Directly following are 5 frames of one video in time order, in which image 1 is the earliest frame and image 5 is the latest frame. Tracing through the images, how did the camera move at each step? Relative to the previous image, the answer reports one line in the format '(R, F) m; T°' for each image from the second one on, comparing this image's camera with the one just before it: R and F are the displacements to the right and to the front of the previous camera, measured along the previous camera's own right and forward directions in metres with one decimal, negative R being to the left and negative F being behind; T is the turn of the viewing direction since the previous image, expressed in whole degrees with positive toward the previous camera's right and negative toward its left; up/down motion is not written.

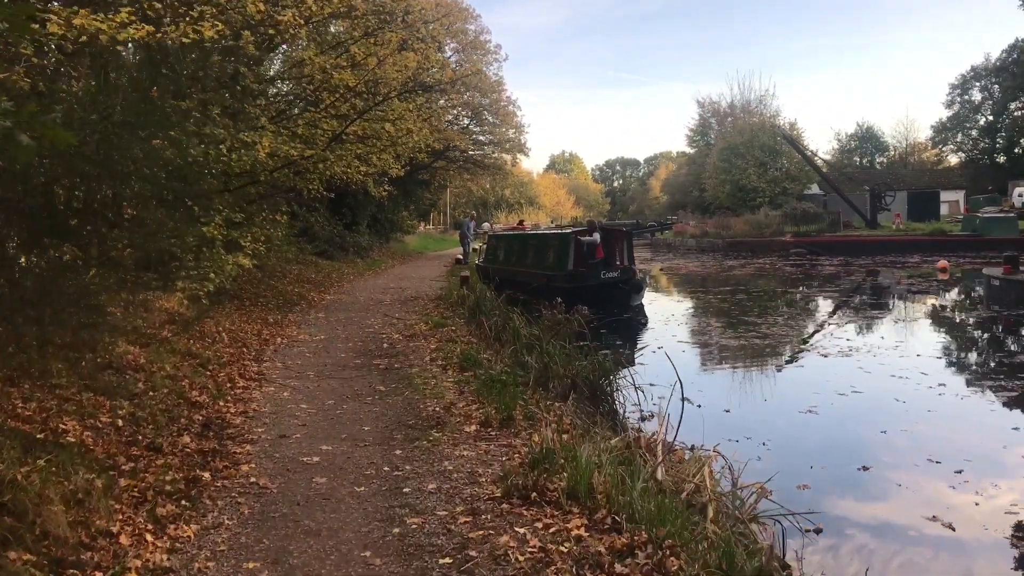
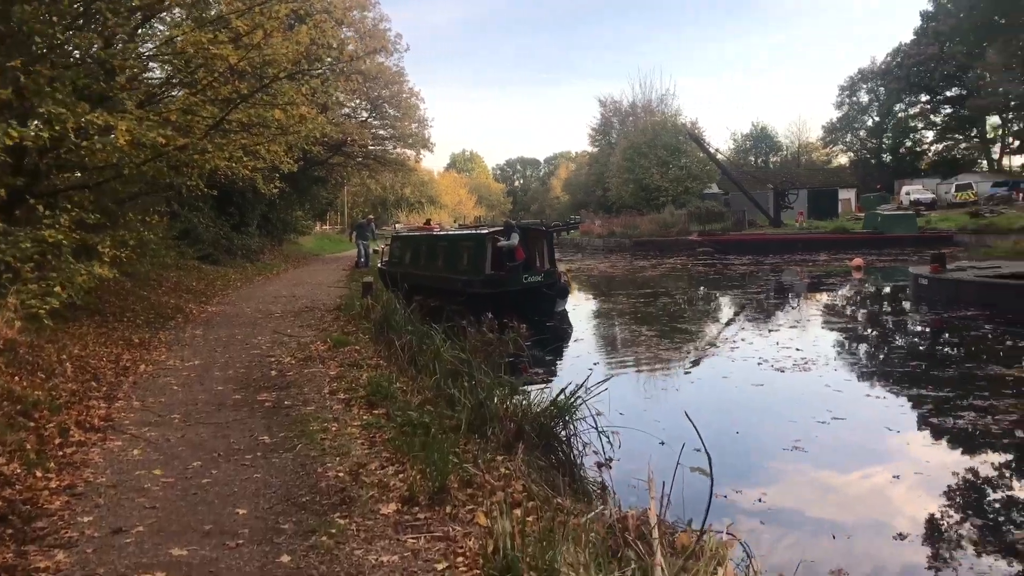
(-0.2, +1.6) m; +6°
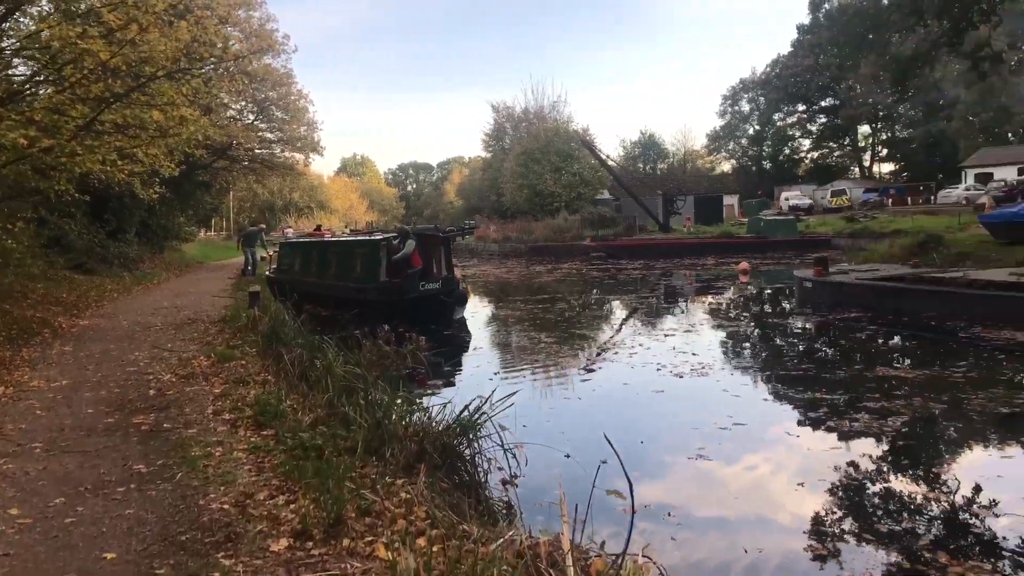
(0.0, +0.3) m; +7°
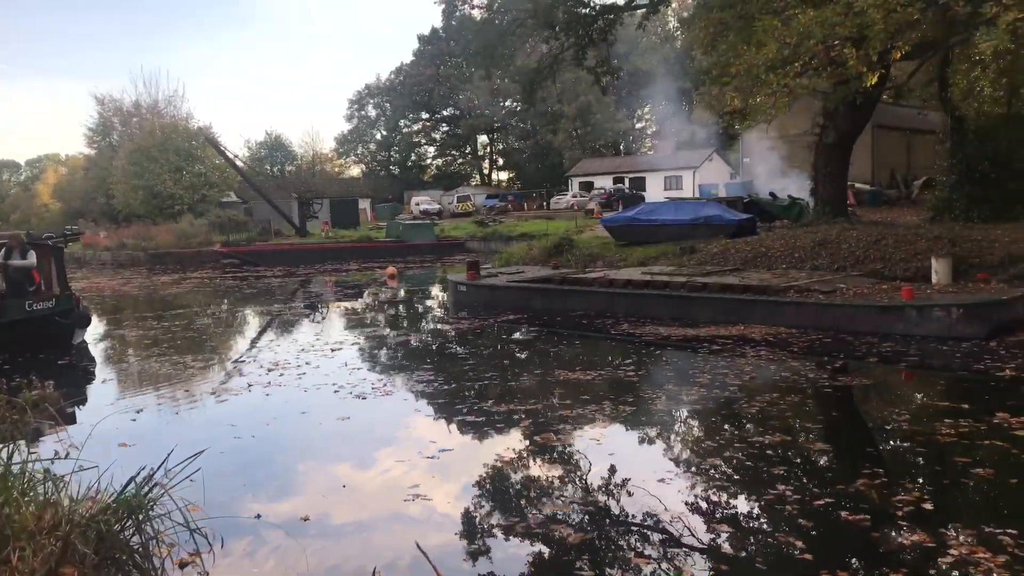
(-0.3, +1.0) m; +24°
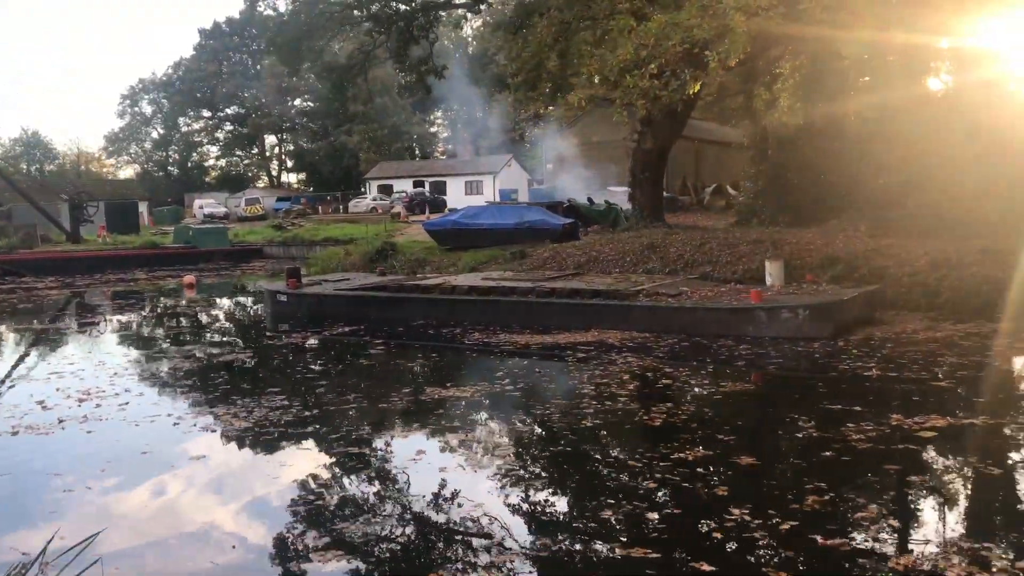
(-0.7, +0.8) m; +14°
